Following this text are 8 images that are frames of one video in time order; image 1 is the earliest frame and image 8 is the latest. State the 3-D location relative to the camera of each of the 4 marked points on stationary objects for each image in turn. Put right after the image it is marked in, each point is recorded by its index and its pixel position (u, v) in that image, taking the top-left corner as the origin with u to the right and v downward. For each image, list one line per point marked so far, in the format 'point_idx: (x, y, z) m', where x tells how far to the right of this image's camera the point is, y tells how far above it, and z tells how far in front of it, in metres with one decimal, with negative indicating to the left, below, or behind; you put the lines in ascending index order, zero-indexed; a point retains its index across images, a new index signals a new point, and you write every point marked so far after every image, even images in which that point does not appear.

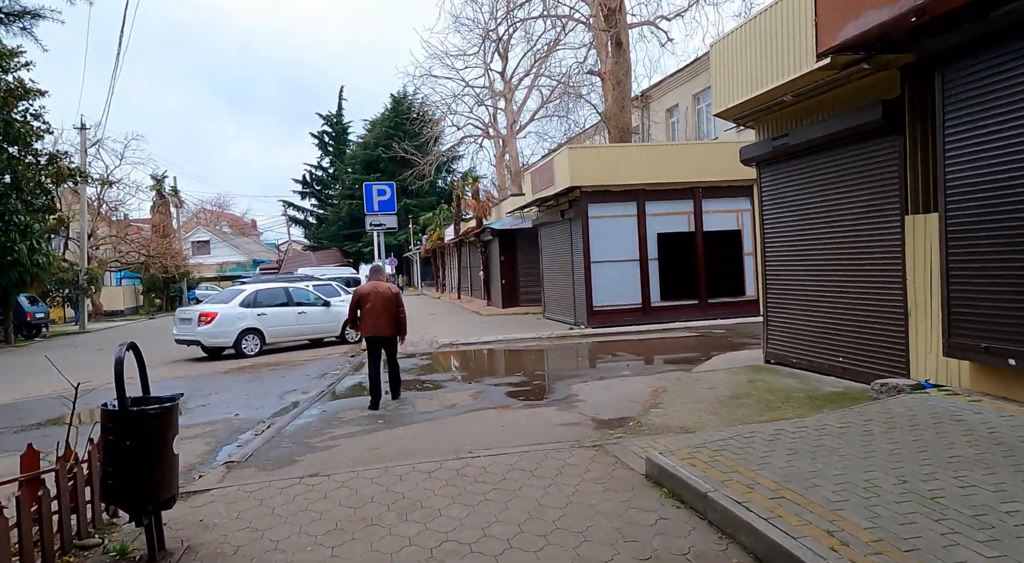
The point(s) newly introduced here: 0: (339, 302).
0: (-4.3, -0.5, +18.7) m
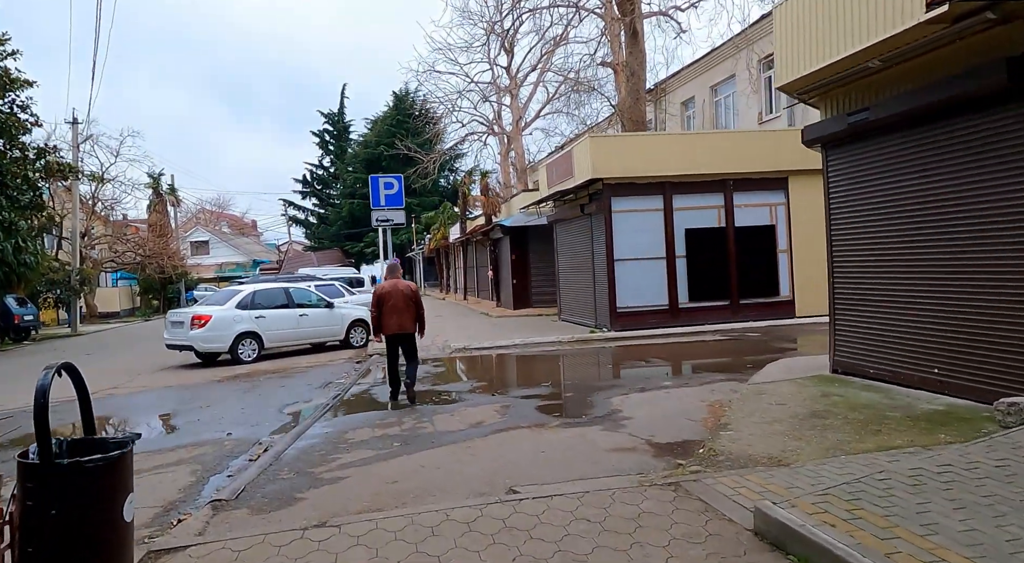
0: (-3.9, -0.5, +17.4) m
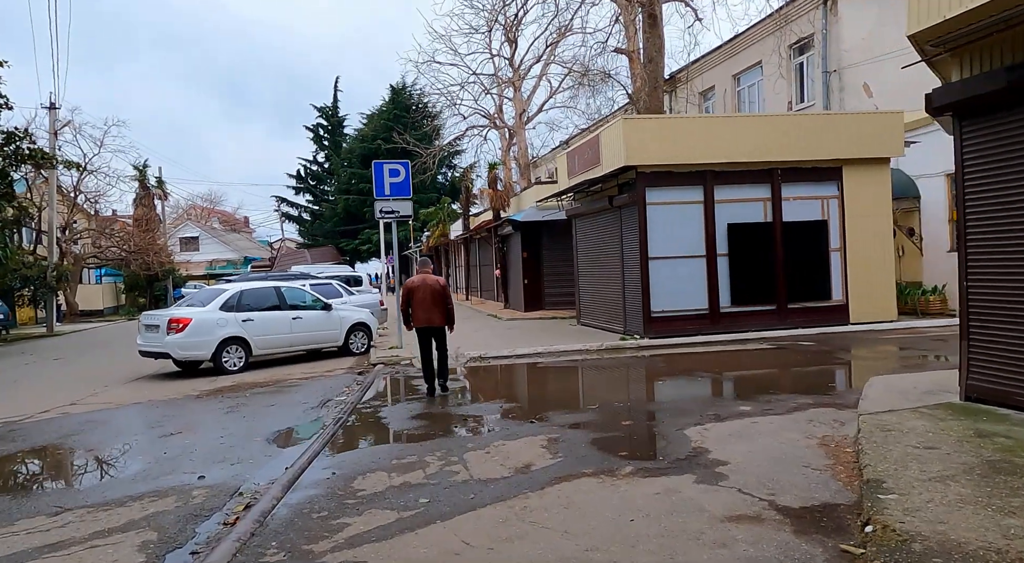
0: (-3.5, -0.5, +15.5) m
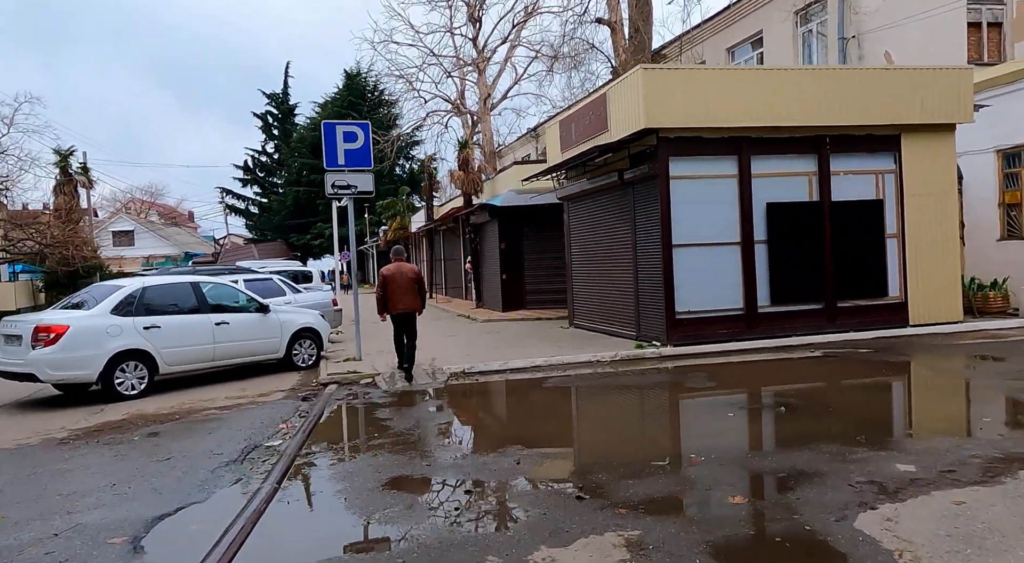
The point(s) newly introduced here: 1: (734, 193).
0: (-3.7, -0.4, +12.1) m
1: (+3.6, +1.4, +12.1) m
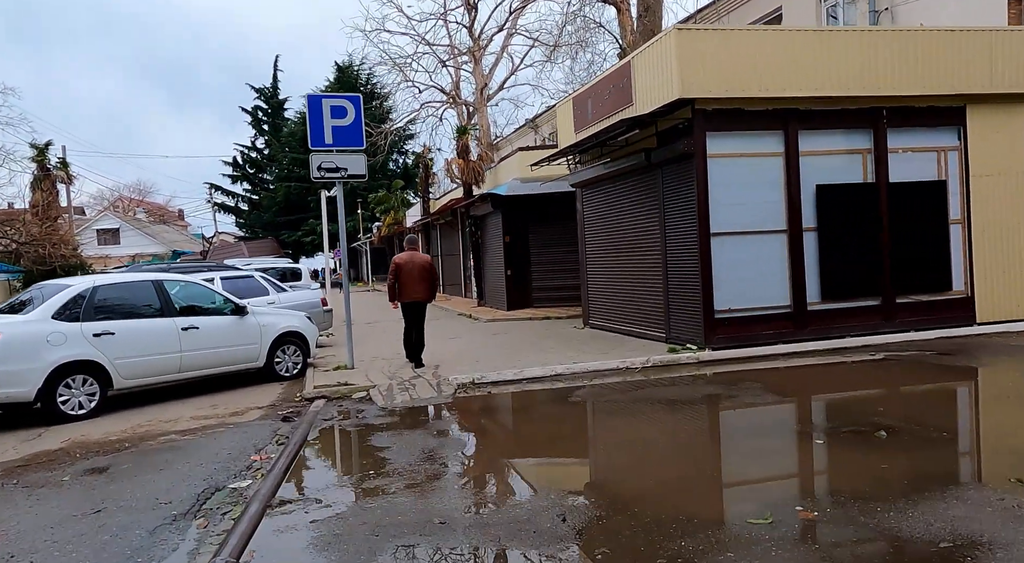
0: (-3.5, -0.4, +10.6) m
1: (+3.8, +1.5, +10.6) m
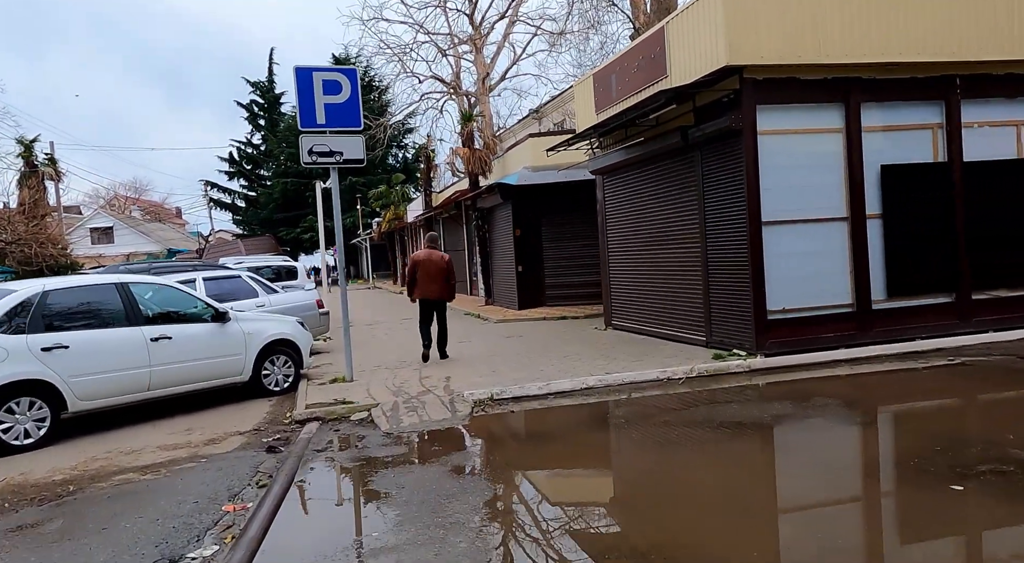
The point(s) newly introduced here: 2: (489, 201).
0: (-3.3, -0.4, +9.2) m
1: (+4.0, +1.6, +9.2) m
2: (-0.5, +2.0, +18.3) m
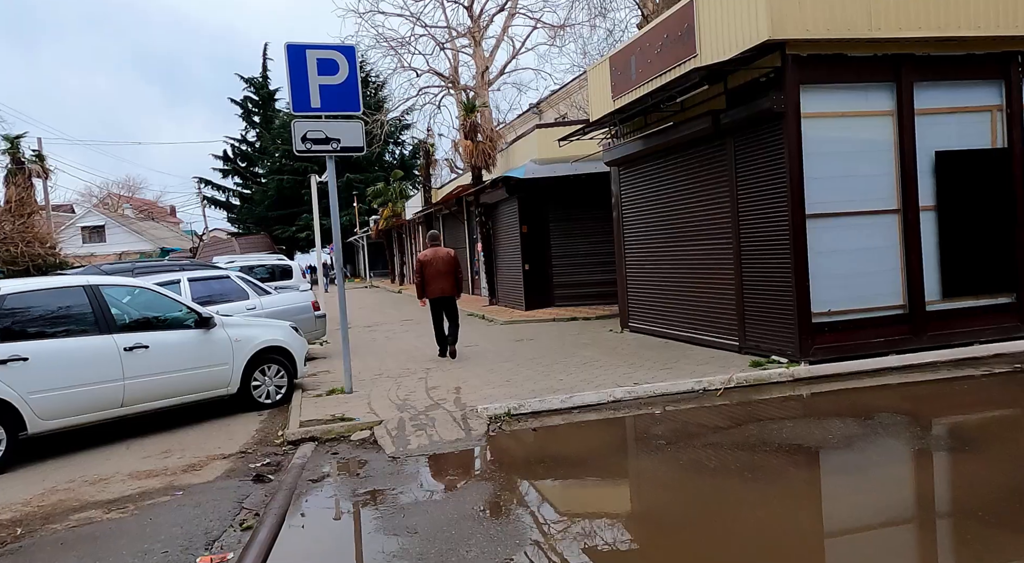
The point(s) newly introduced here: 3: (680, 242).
0: (-3.1, -0.4, +8.3) m
1: (+4.2, +1.6, +8.3) m
2: (-0.4, +2.0, +17.4) m
3: (+2.3, +0.6, +10.5) m
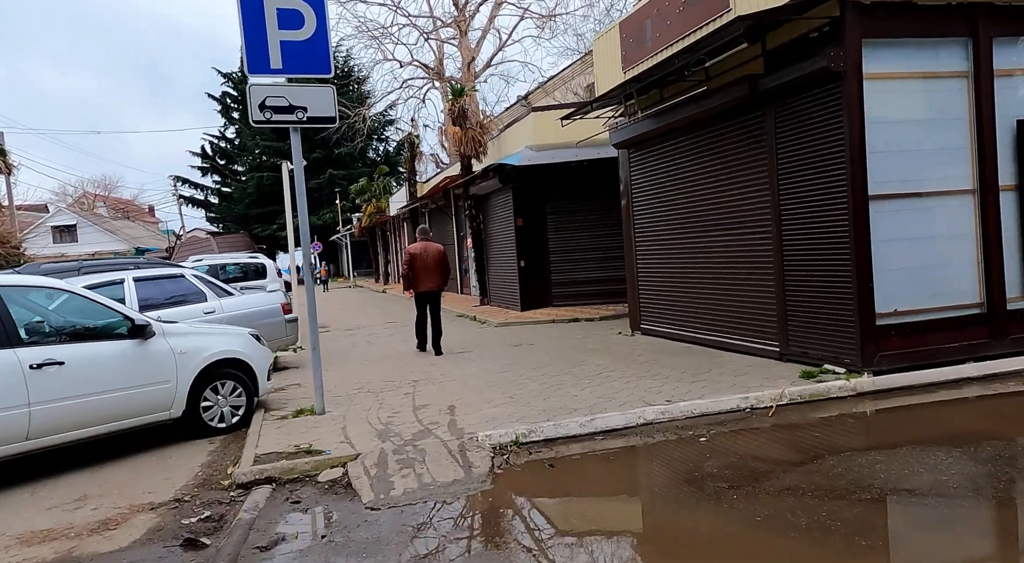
0: (-3.0, -0.4, +6.8) m
1: (+4.2, +1.7, +7.0) m
2: (-0.6, +2.0, +15.9) m
3: (+2.3, +0.6, +9.1) m
